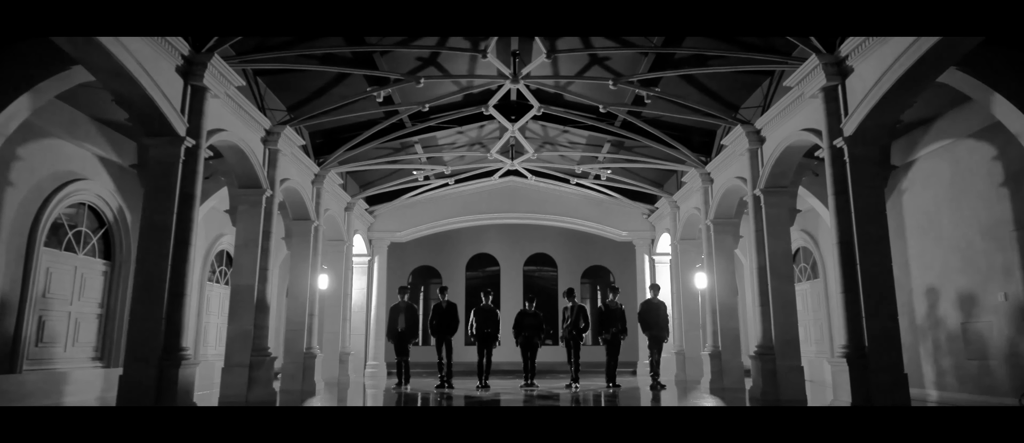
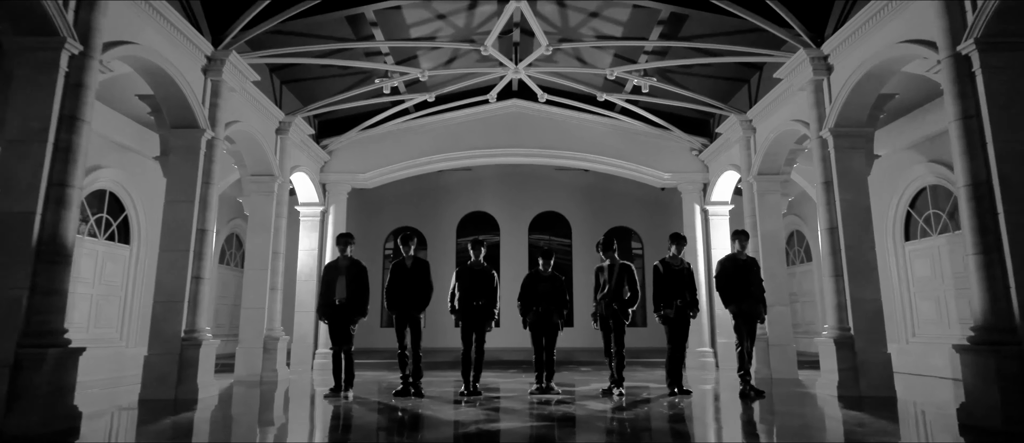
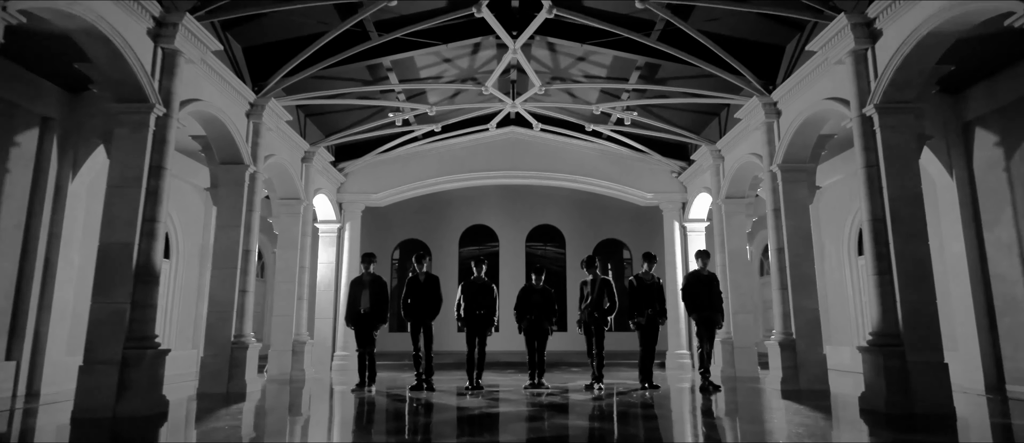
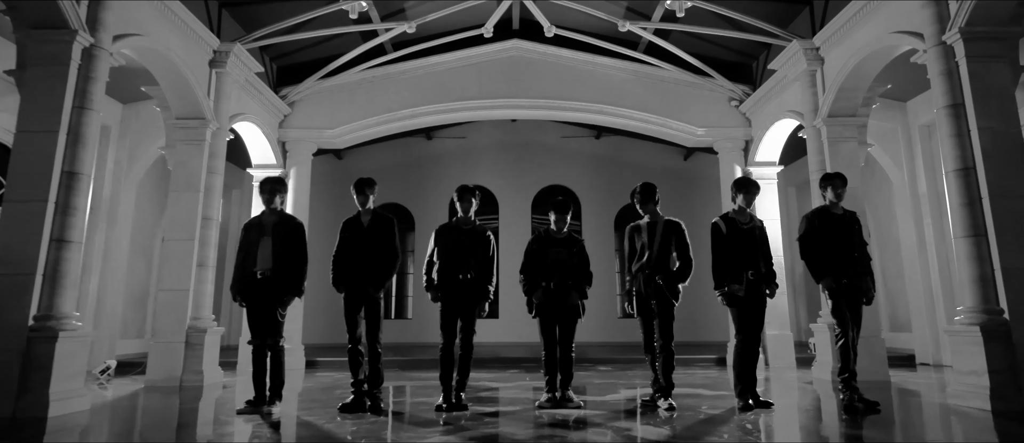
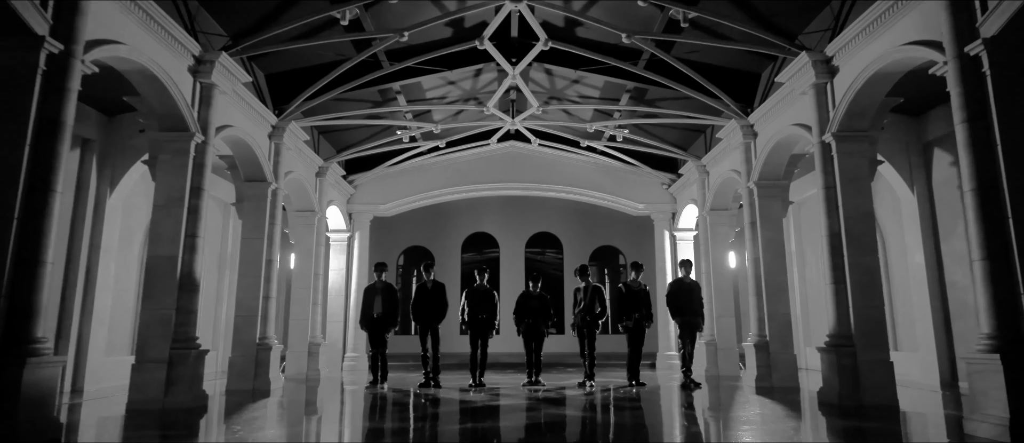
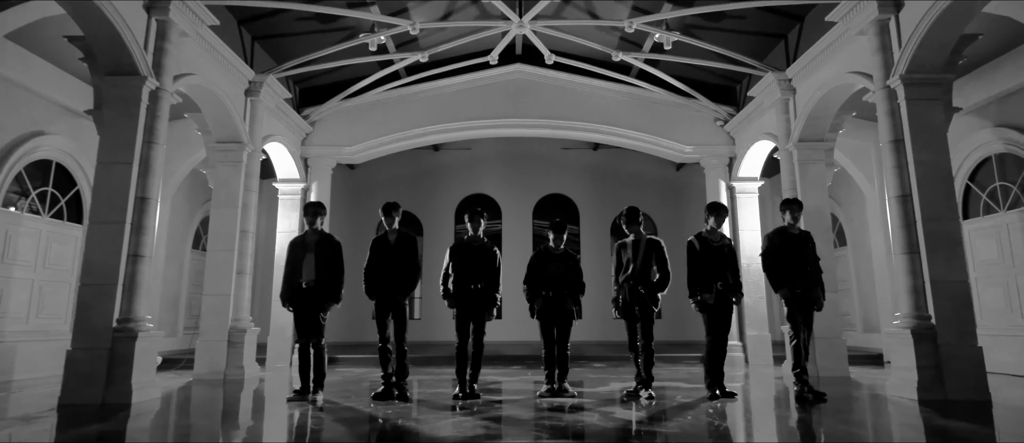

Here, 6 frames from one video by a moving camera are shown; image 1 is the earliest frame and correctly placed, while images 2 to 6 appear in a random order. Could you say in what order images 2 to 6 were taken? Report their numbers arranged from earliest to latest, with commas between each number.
5, 3, 2, 6, 4
